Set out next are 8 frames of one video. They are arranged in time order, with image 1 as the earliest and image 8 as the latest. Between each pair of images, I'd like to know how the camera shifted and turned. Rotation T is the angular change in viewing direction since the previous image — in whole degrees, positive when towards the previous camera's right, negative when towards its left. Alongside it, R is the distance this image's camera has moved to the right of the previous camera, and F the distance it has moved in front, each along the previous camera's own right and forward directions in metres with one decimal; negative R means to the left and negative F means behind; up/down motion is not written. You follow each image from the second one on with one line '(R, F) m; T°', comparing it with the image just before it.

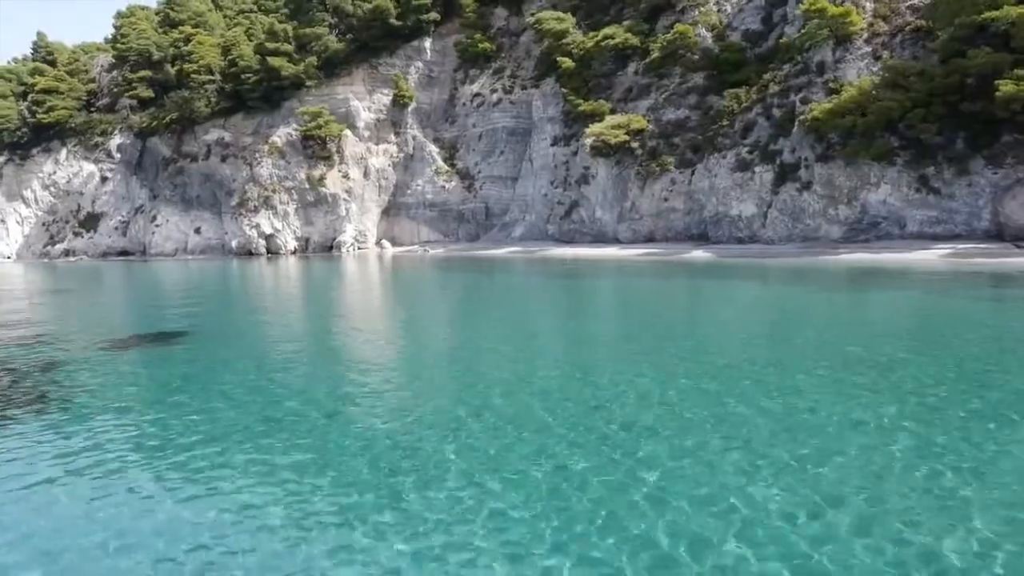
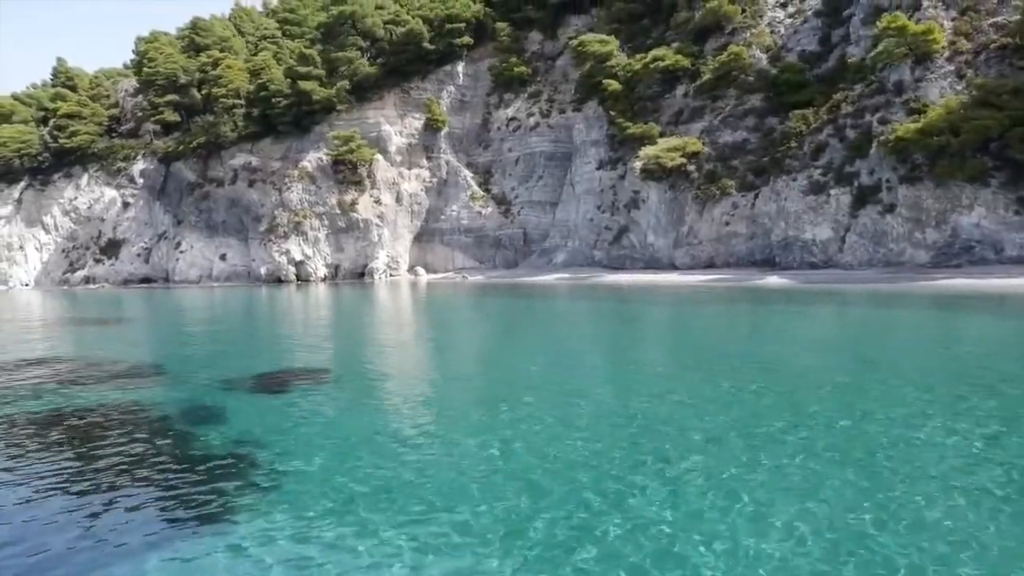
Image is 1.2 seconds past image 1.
(-2.9, +1.5) m; 0°
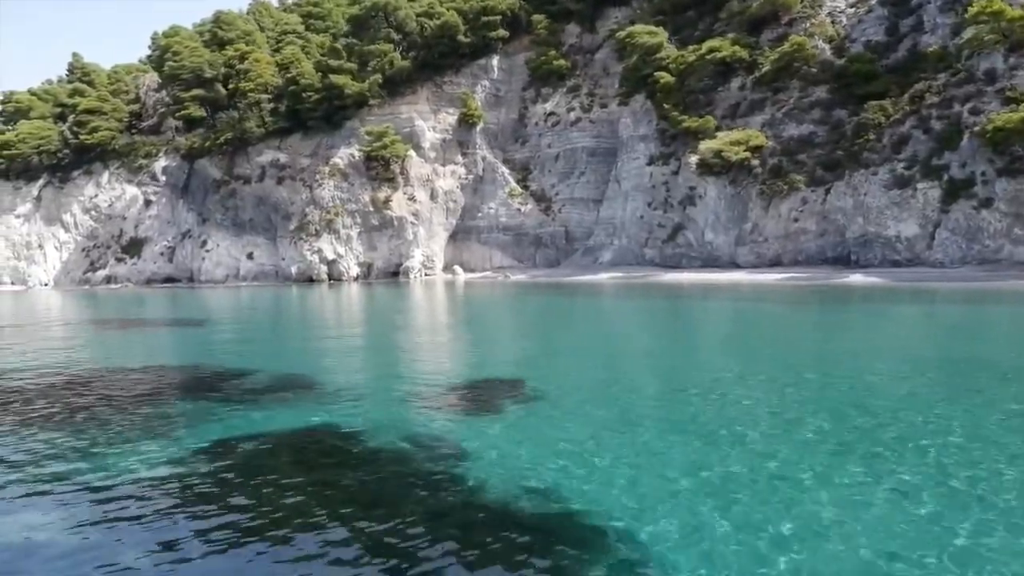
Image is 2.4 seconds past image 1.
(-2.9, +1.6) m; 0°
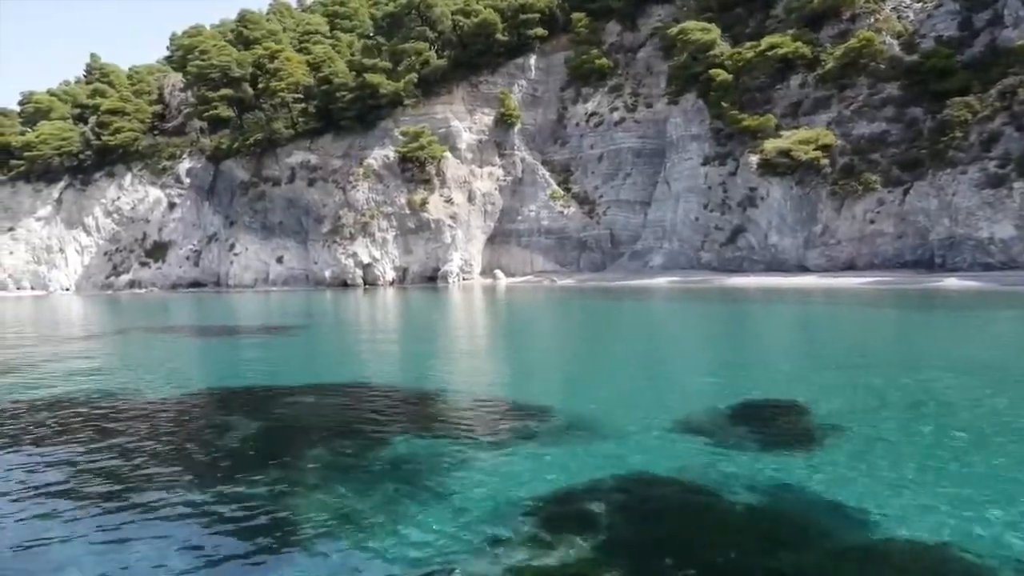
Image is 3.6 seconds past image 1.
(-3.0, +1.6) m; 0°
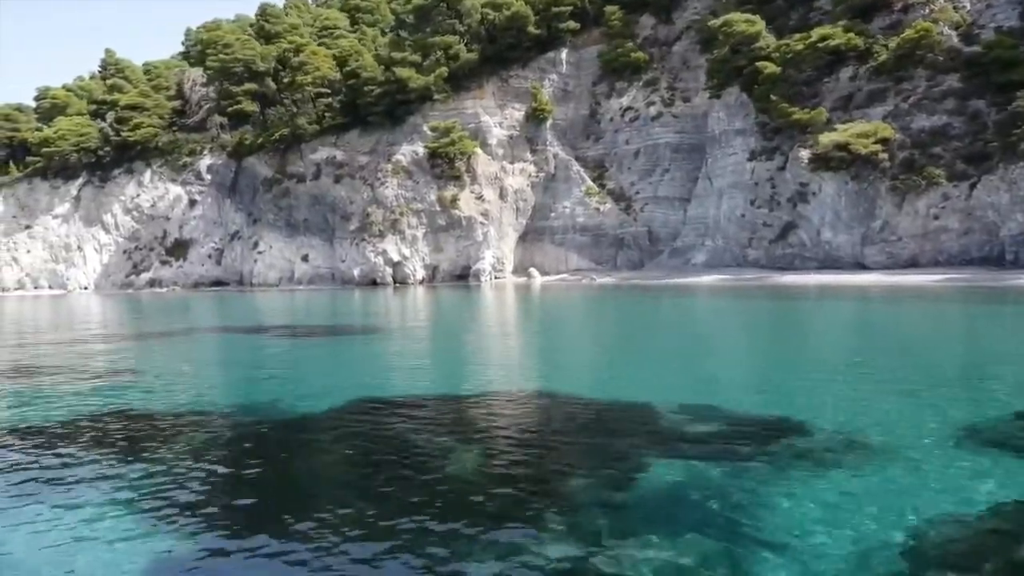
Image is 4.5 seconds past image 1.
(-2.3, +1.2) m; 0°
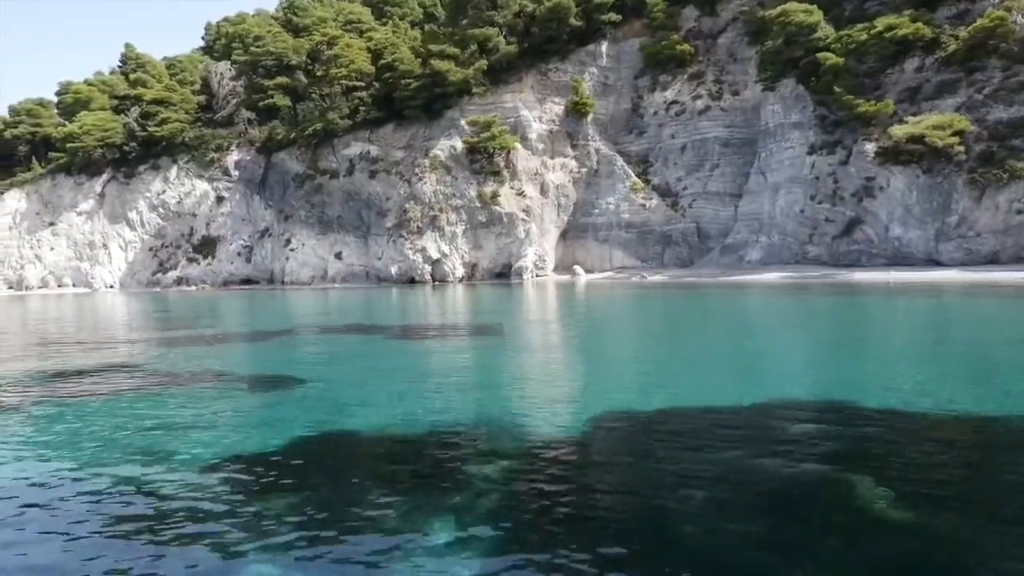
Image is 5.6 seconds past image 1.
(-2.8, +1.3) m; 0°
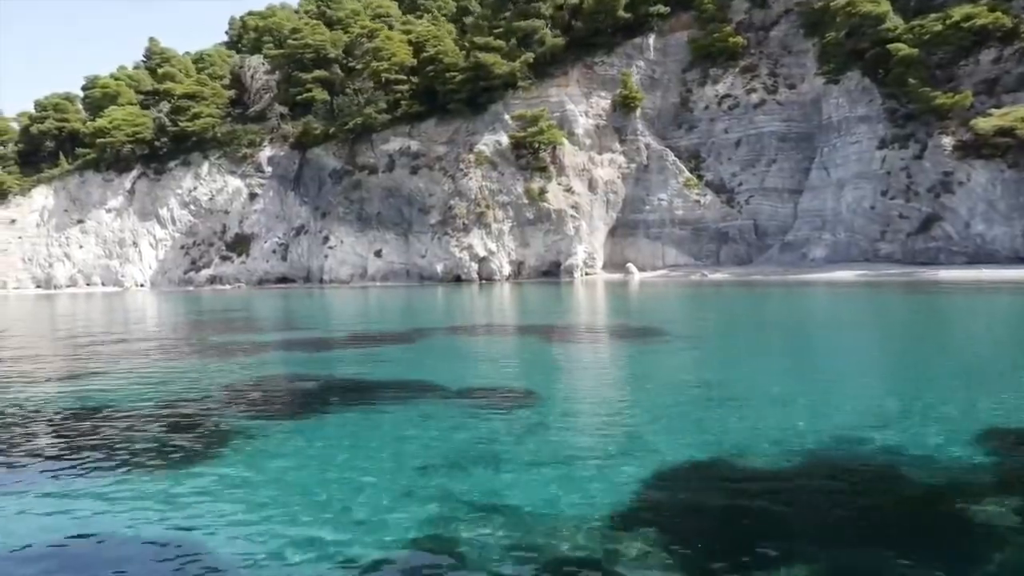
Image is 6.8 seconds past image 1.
(-3.2, +1.3) m; 0°
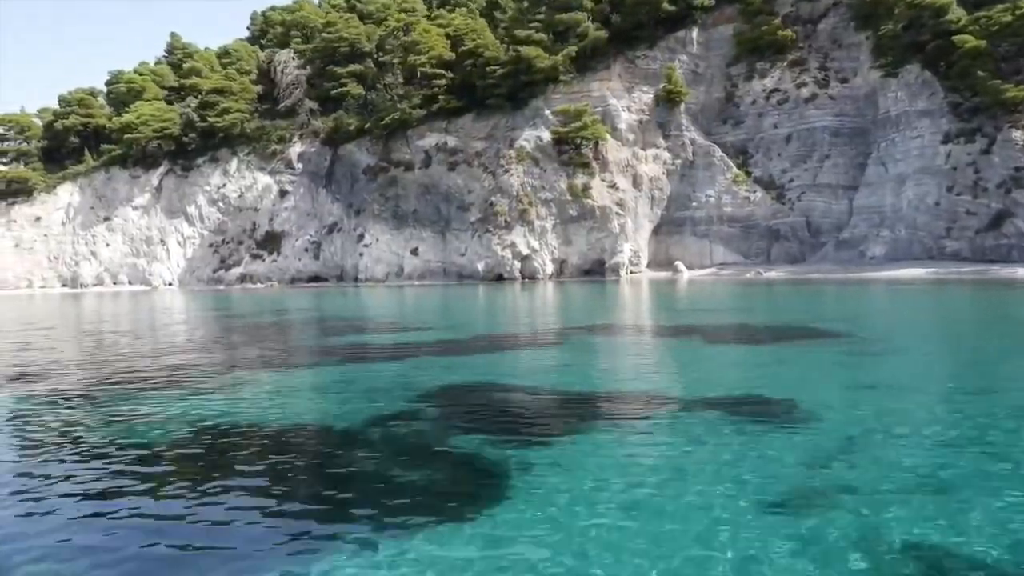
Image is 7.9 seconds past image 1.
(-2.8, +1.1) m; 0°
